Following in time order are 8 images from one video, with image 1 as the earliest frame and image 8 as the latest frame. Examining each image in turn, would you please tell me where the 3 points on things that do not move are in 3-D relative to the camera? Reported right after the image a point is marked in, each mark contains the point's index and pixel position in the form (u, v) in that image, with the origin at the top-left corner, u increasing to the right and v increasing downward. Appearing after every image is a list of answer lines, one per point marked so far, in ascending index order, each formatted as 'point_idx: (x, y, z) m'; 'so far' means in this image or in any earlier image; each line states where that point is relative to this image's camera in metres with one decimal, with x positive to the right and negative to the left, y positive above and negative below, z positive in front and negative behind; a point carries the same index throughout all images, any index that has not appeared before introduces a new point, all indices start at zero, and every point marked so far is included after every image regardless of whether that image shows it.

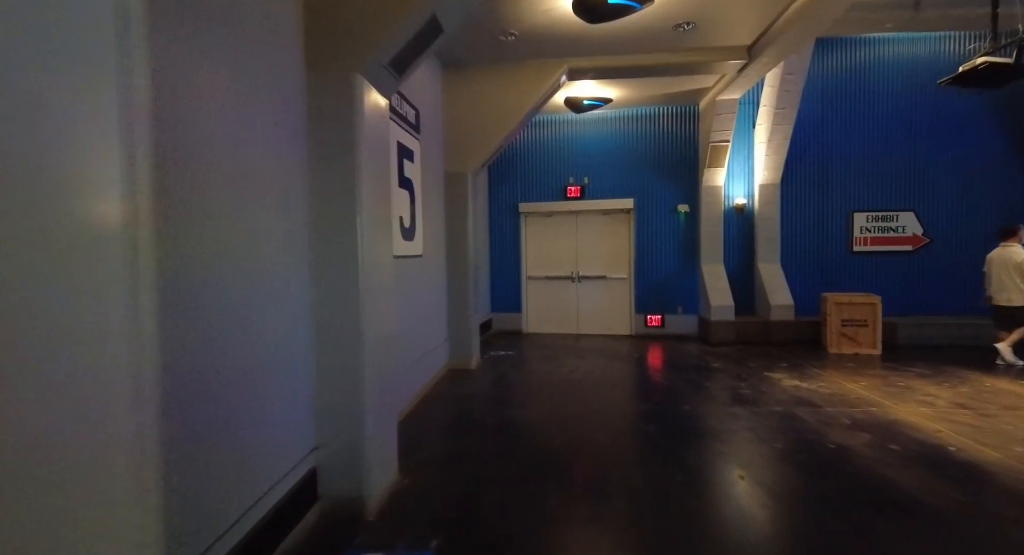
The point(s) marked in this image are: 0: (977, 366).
0: (+4.8, -0.9, +5.8) m
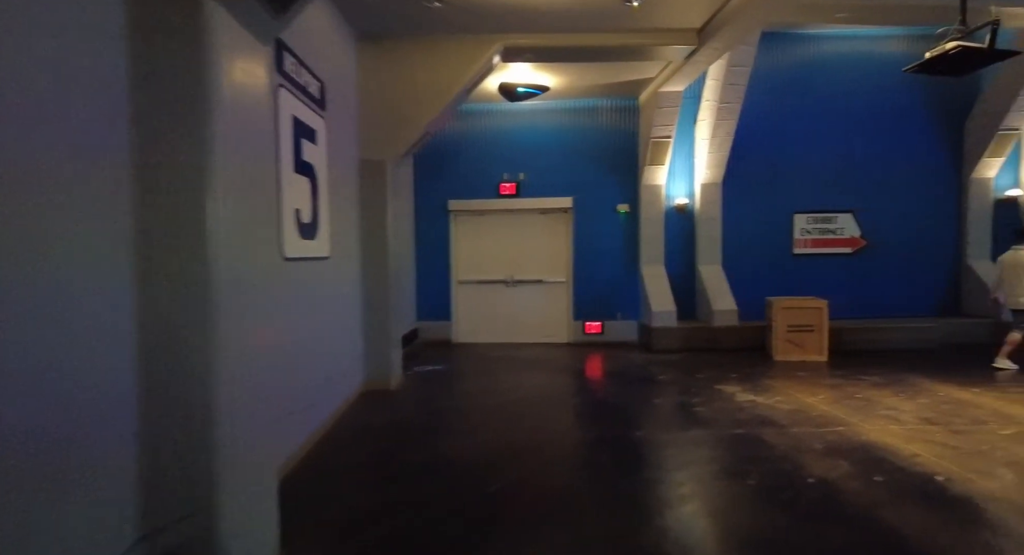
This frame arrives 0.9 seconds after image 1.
0: (+4.1, -0.9, +5.6) m
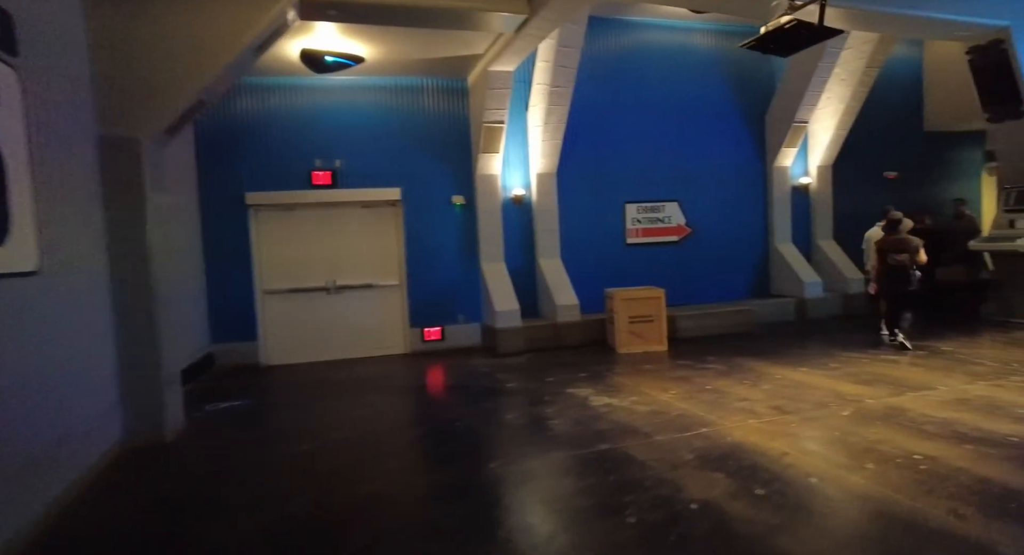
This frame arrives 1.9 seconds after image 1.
0: (+2.5, -0.8, +5.8) m
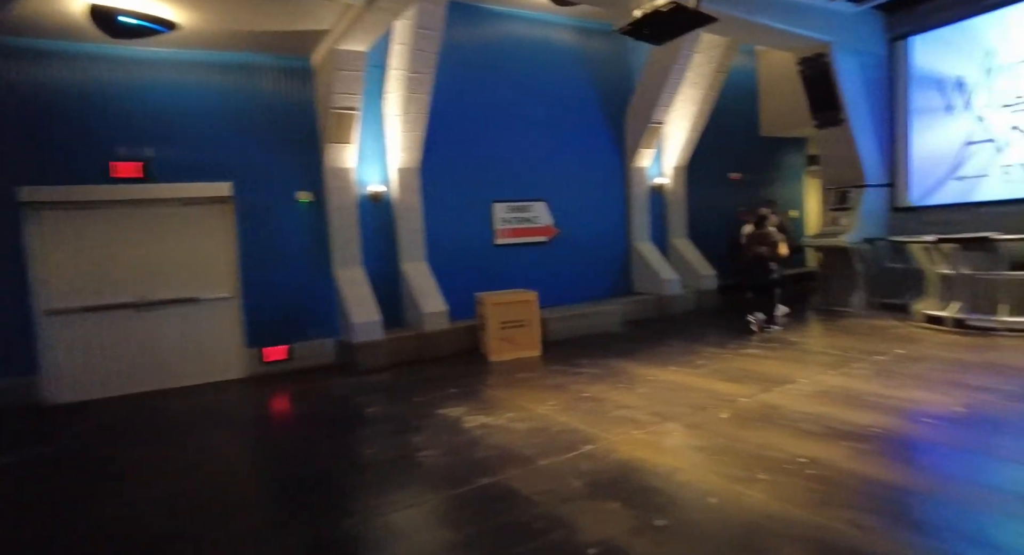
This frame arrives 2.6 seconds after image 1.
0: (+1.1, -0.8, +5.7) m
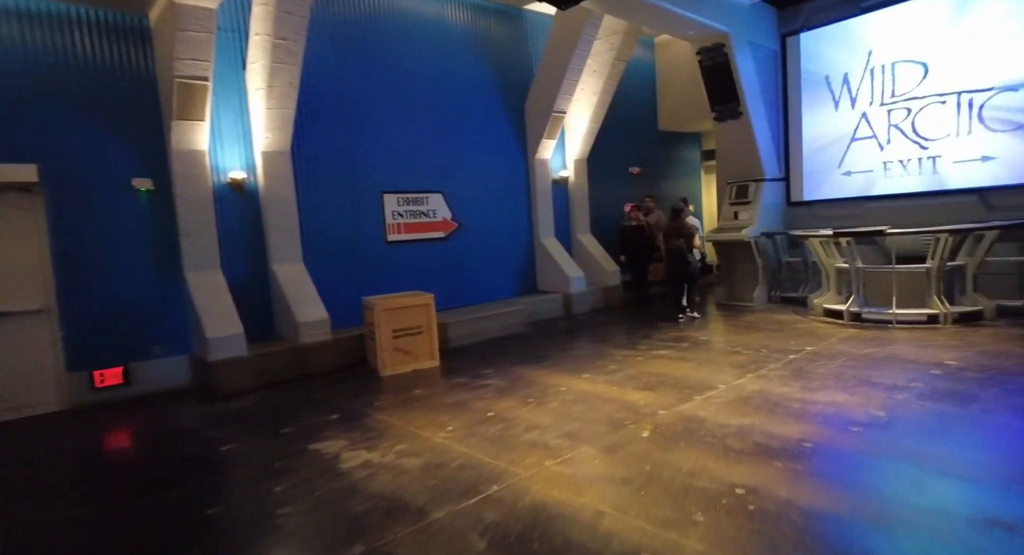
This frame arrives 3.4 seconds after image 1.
0: (+0.2, -0.8, +5.2) m
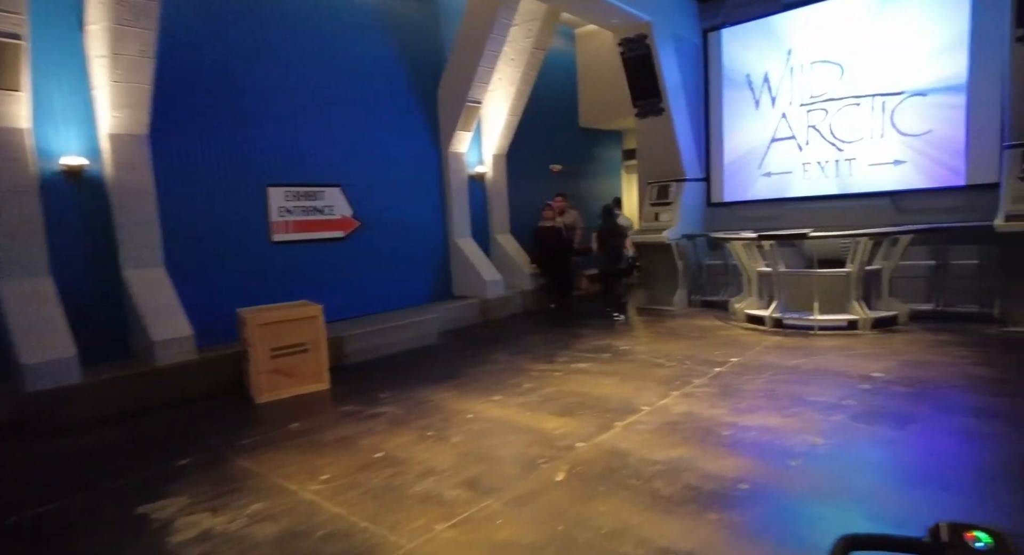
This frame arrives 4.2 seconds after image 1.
0: (-0.6, -0.8, +4.6) m
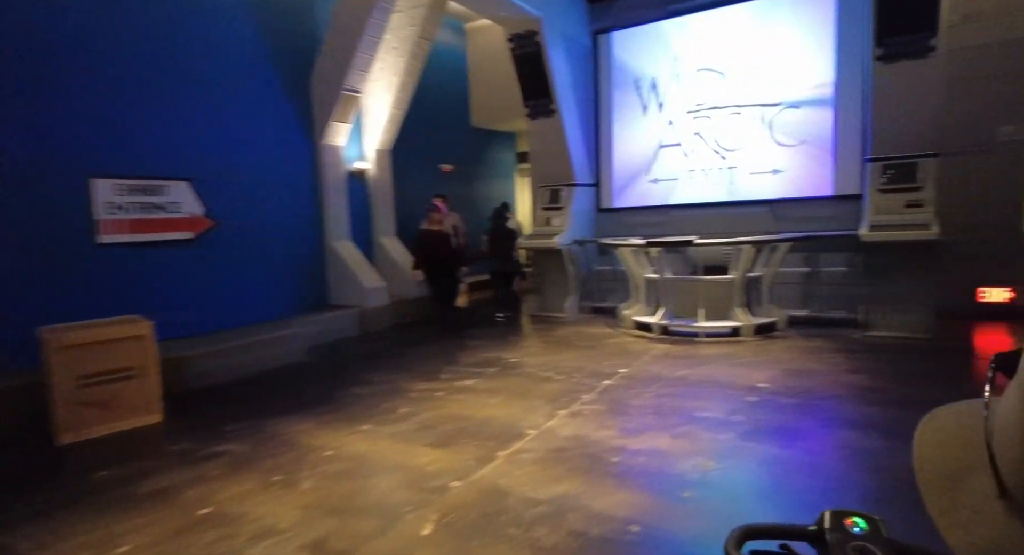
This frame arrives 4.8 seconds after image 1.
0: (-1.5, -0.9, +4.0) m
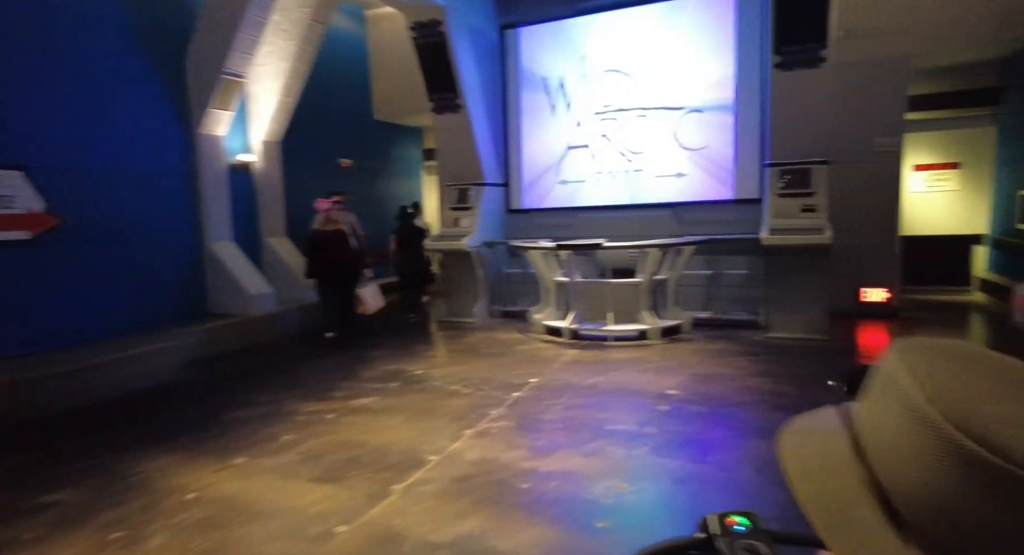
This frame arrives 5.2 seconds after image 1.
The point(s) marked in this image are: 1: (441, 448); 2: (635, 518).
0: (-2.1, -1.0, +3.4) m
1: (-0.4, -0.9, +3.1) m
2: (+0.5, -1.0, +2.4) m
